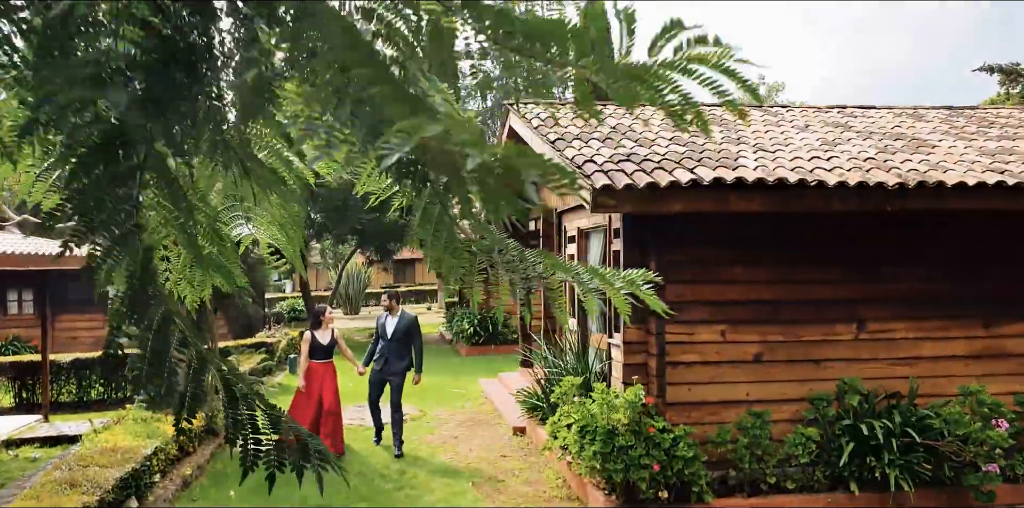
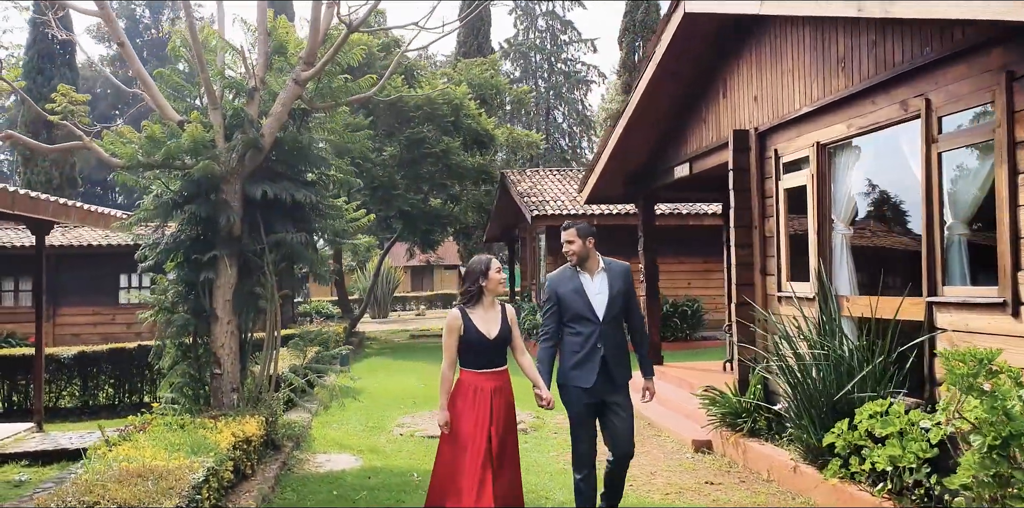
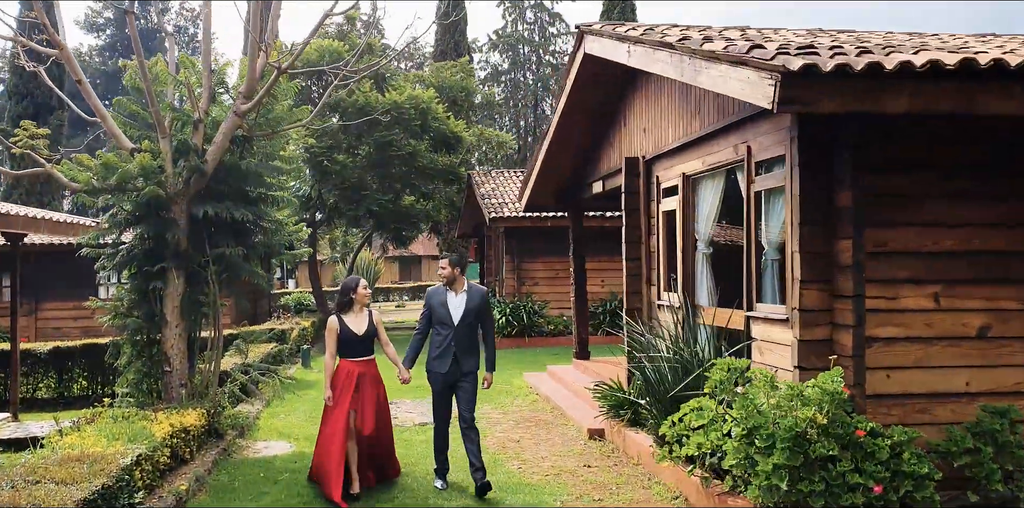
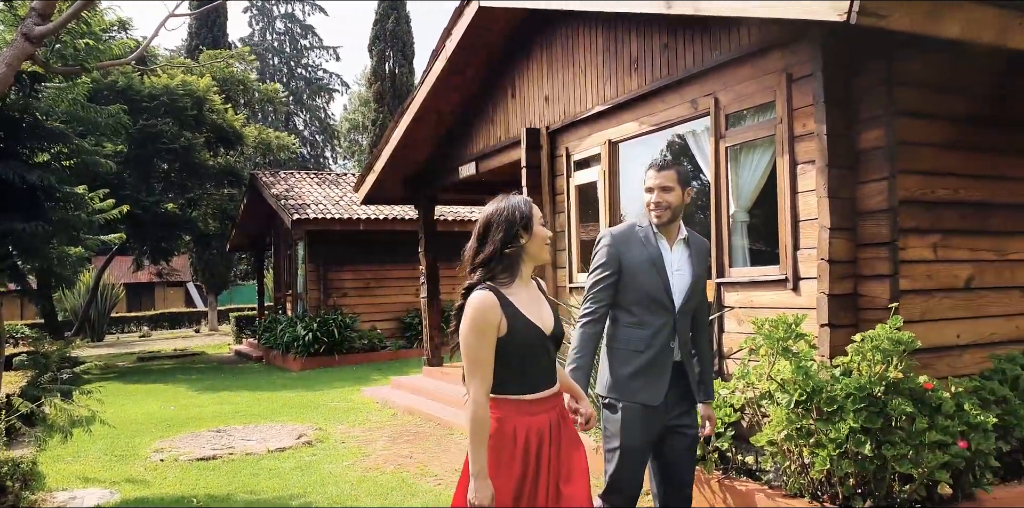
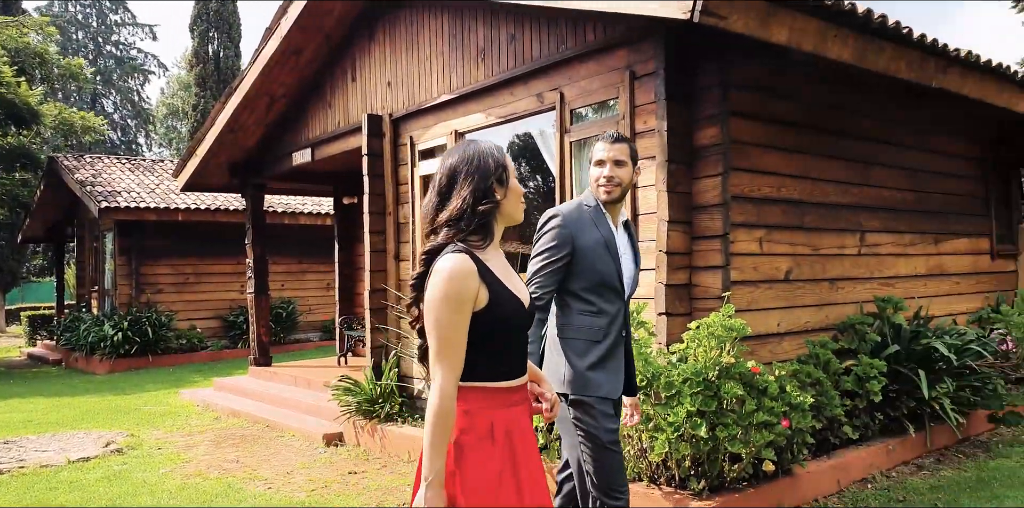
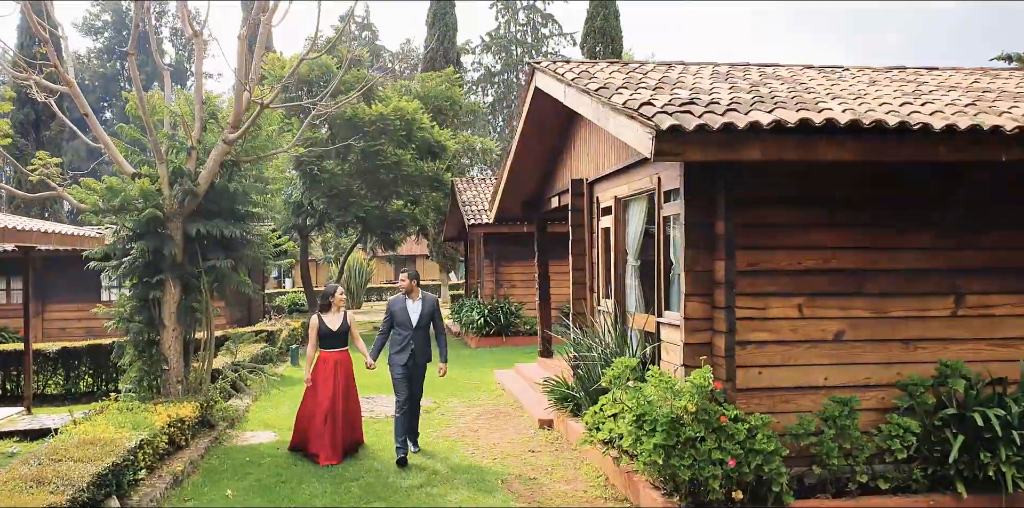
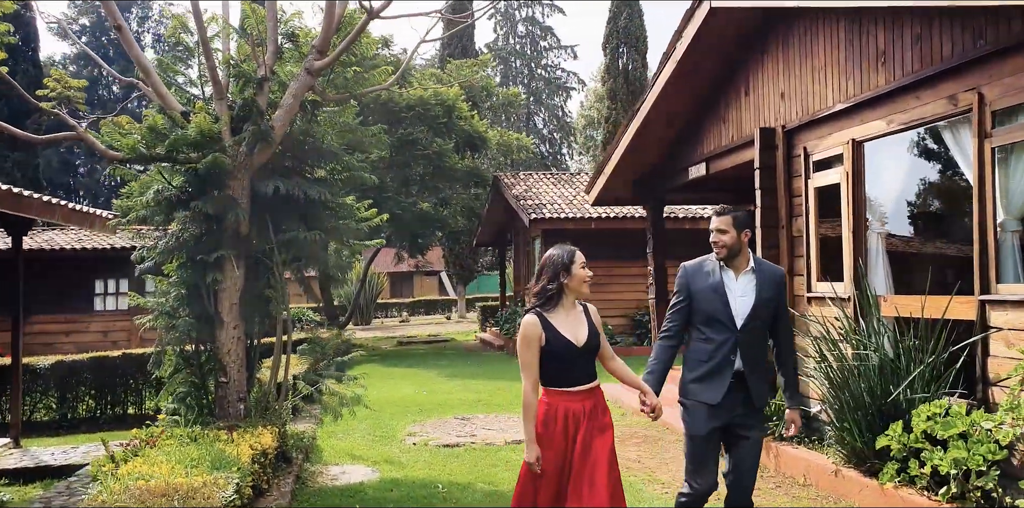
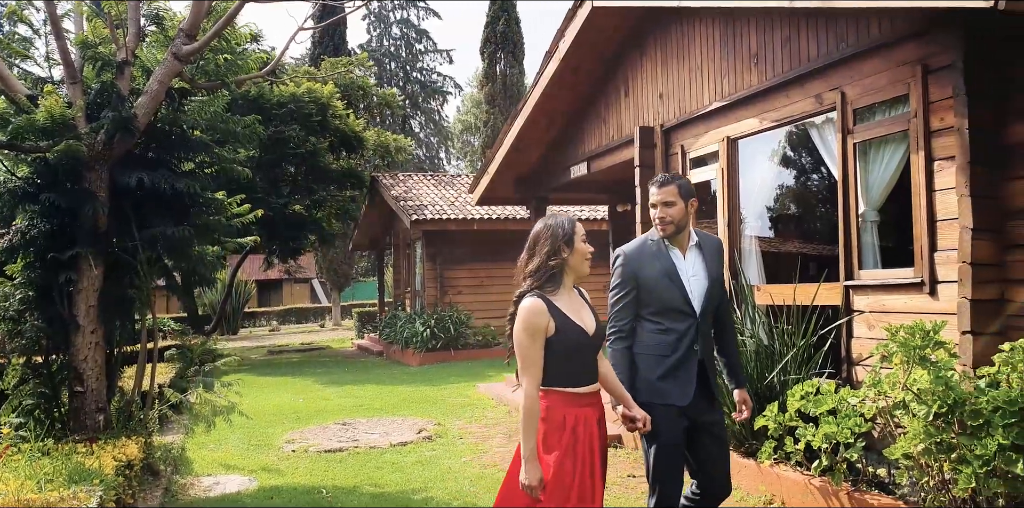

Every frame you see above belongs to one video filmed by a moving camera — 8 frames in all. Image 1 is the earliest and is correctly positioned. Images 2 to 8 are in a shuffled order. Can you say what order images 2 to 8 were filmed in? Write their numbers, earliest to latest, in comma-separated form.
6, 3, 2, 7, 8, 4, 5
